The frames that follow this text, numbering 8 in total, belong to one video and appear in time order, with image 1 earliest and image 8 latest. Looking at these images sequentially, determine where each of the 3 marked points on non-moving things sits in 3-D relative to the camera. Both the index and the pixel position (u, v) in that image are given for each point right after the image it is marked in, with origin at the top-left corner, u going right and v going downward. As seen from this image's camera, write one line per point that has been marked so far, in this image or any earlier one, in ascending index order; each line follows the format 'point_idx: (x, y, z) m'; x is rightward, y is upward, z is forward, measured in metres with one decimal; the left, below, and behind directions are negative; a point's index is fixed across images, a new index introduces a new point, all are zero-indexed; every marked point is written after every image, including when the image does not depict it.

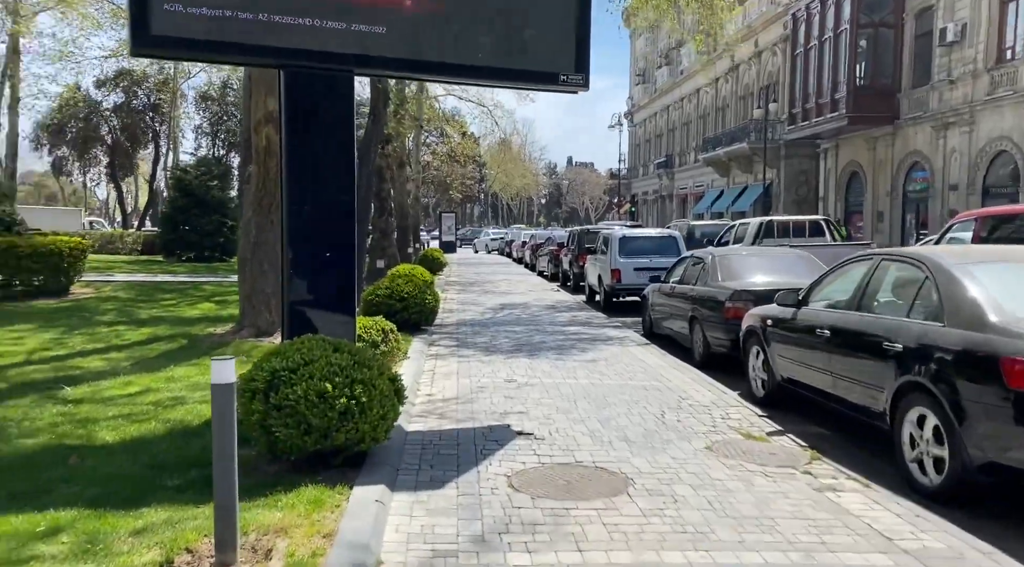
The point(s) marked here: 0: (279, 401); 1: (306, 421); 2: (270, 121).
0: (-1.0, -0.5, +3.7) m
1: (-0.9, -0.6, +3.7) m
2: (-2.3, +1.6, +8.3) m
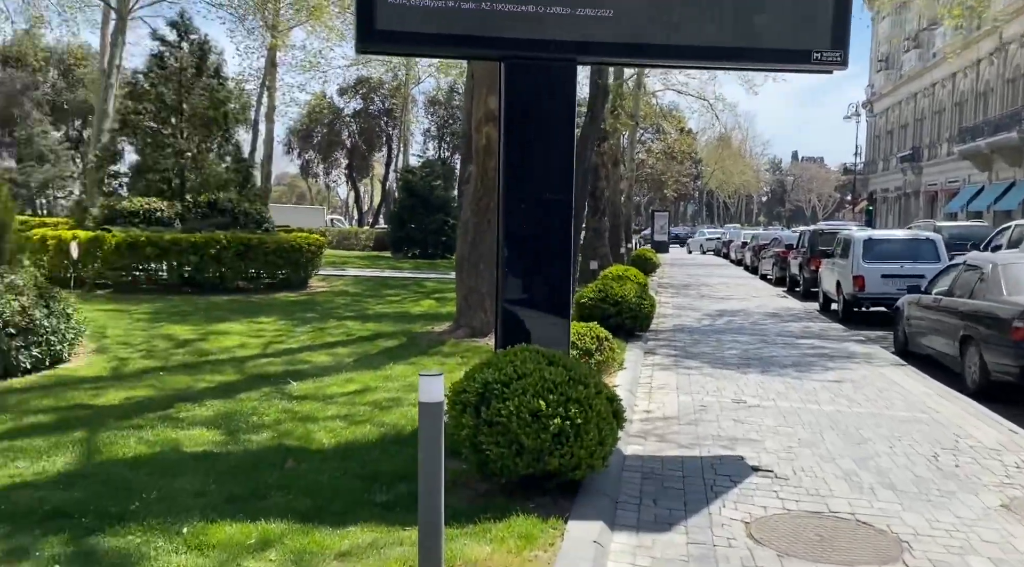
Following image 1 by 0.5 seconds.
0: (-0.1, -0.5, +3.4) m
1: (0.0, -0.6, +3.3) m
2: (-0.2, +1.6, +8.2) m
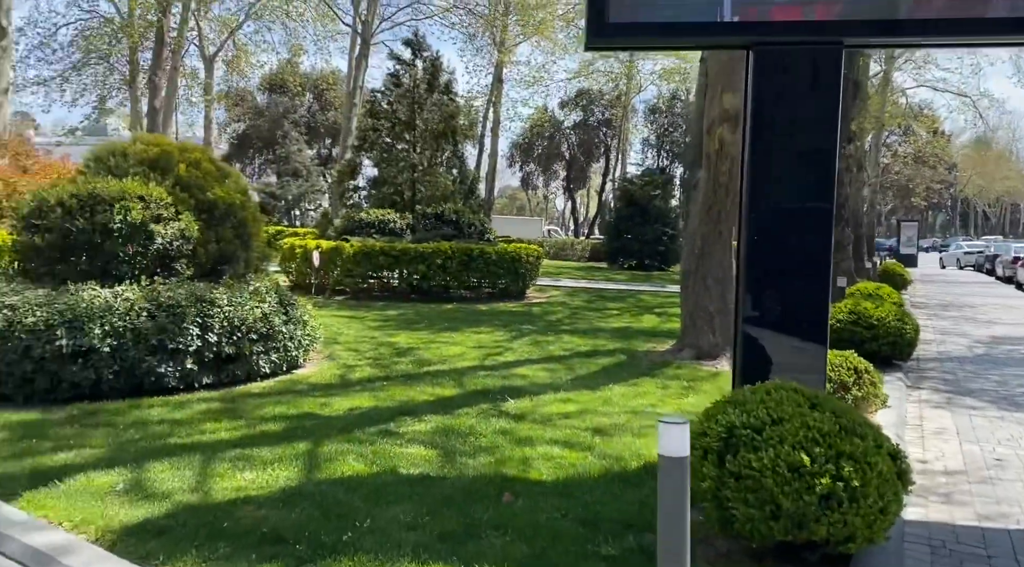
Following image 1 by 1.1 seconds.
0: (+0.8, -0.6, +2.9) m
1: (+0.8, -0.7, +2.8) m
2: (+1.9, +1.4, +7.6) m
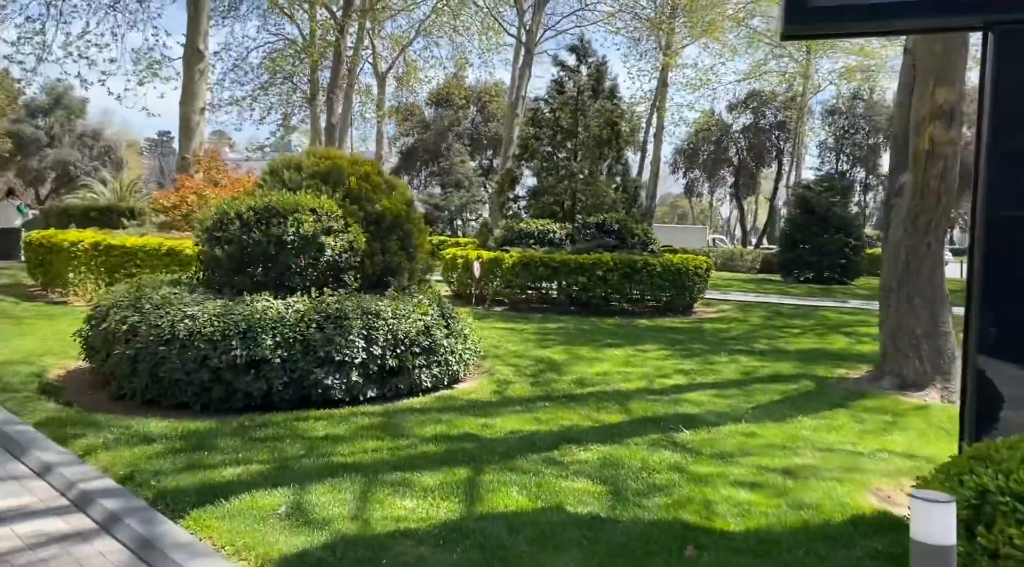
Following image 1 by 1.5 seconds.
0: (+1.3, -0.7, +2.3) m
1: (+1.3, -0.8, +2.2) m
2: (+3.3, +1.3, +6.8) m
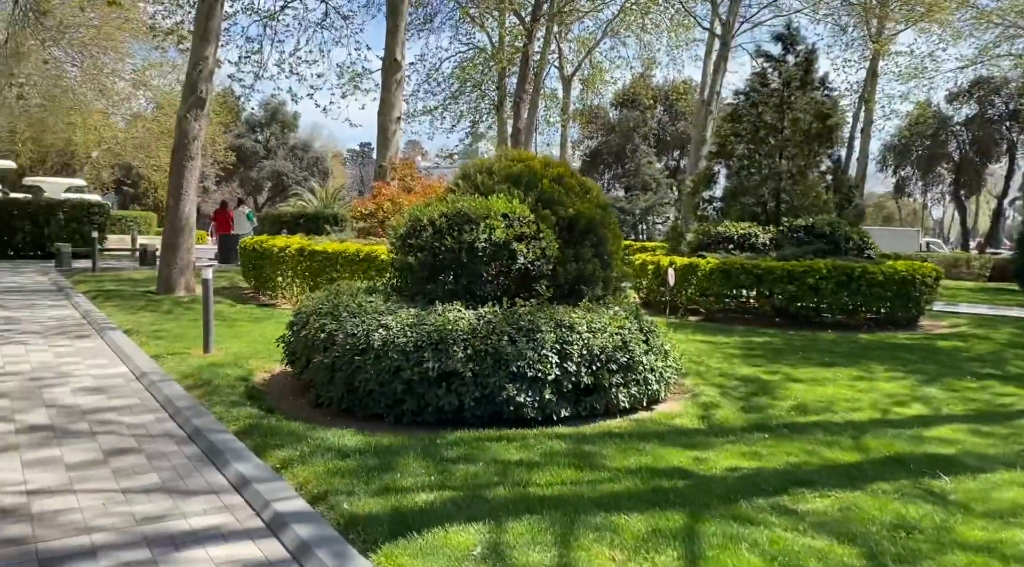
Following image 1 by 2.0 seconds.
0: (+1.8, -0.8, +1.5) m
1: (+1.8, -0.9, +1.3) m
2: (+4.7, +1.2, +5.4) m
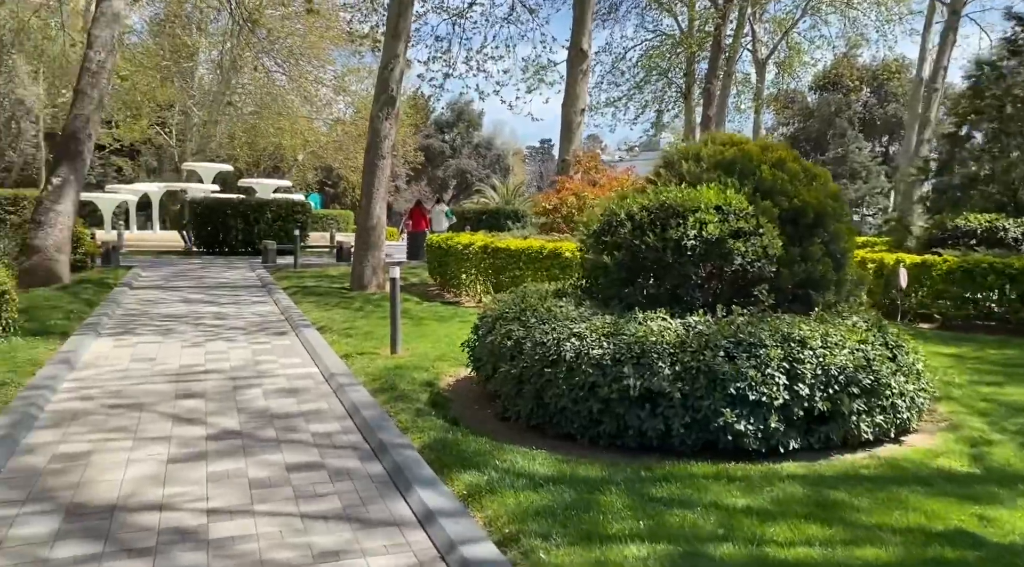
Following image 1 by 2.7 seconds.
0: (+2.1, -0.9, +0.3) m
1: (+2.1, -0.9, +0.2) m
2: (+5.7, +1.1, +3.6) m
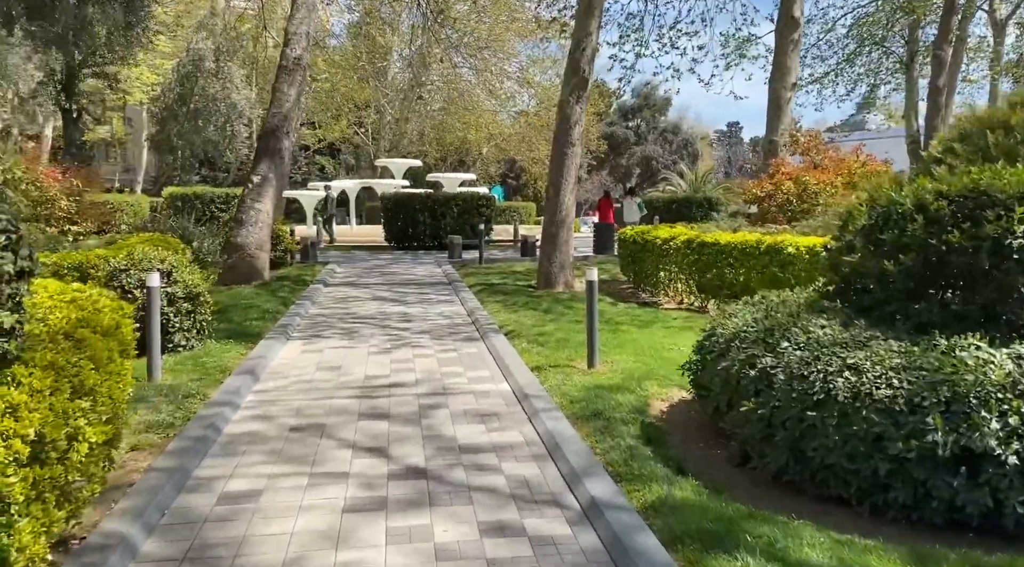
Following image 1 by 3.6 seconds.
0: (+2.2, -1.0, -1.4) m
1: (+2.2, -1.1, -1.5) m
2: (+6.4, +1.0, +1.1) m
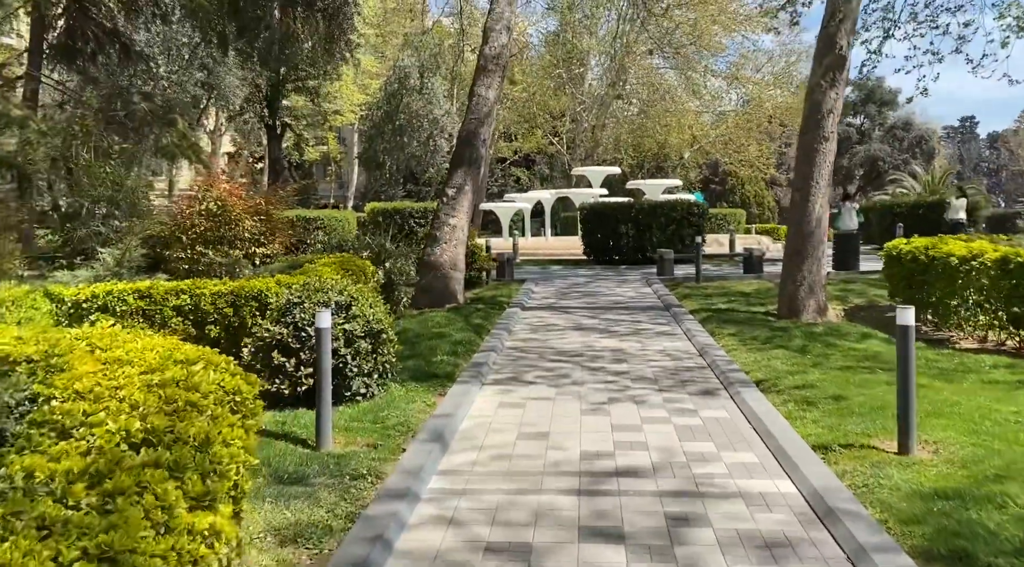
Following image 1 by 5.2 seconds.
0: (+1.9, -1.2, -4.0) m
1: (+1.9, -1.3, -4.1) m
2: (+6.6, +0.7, -2.6) m
